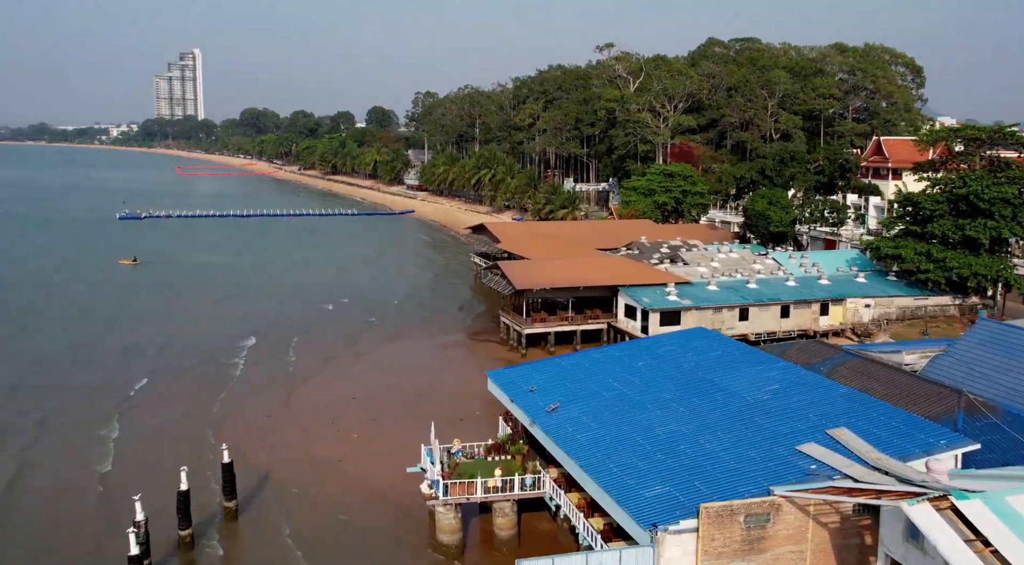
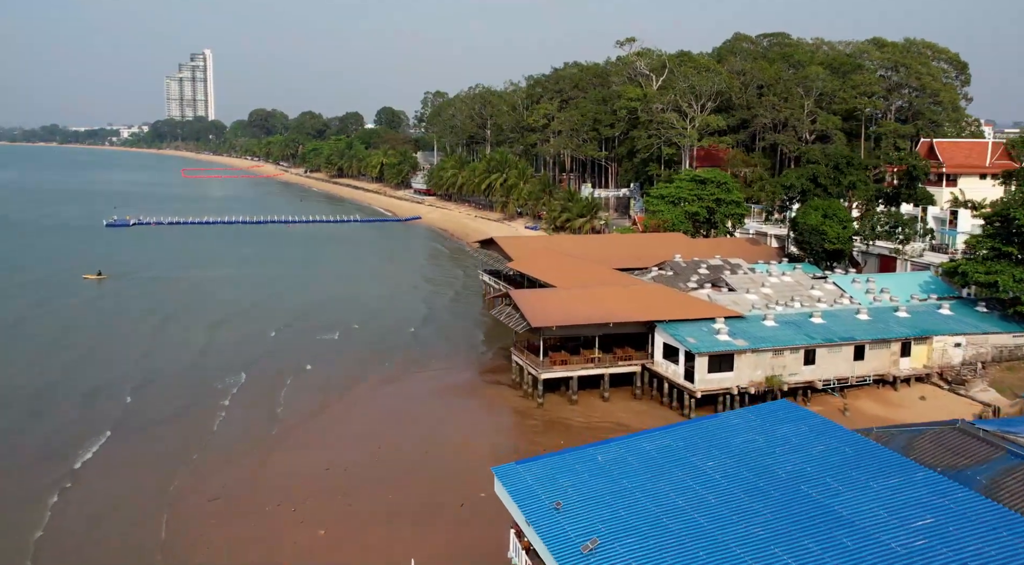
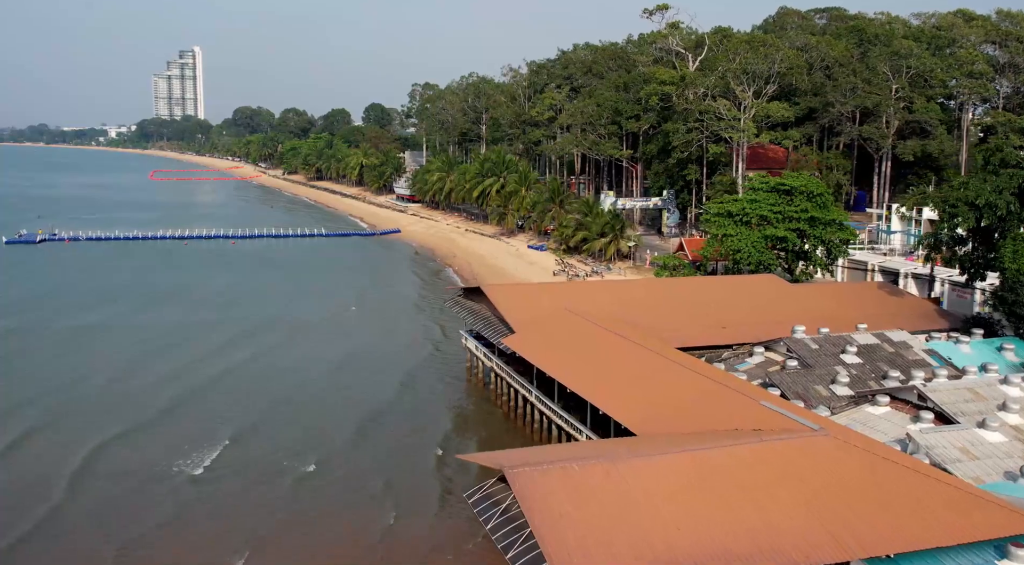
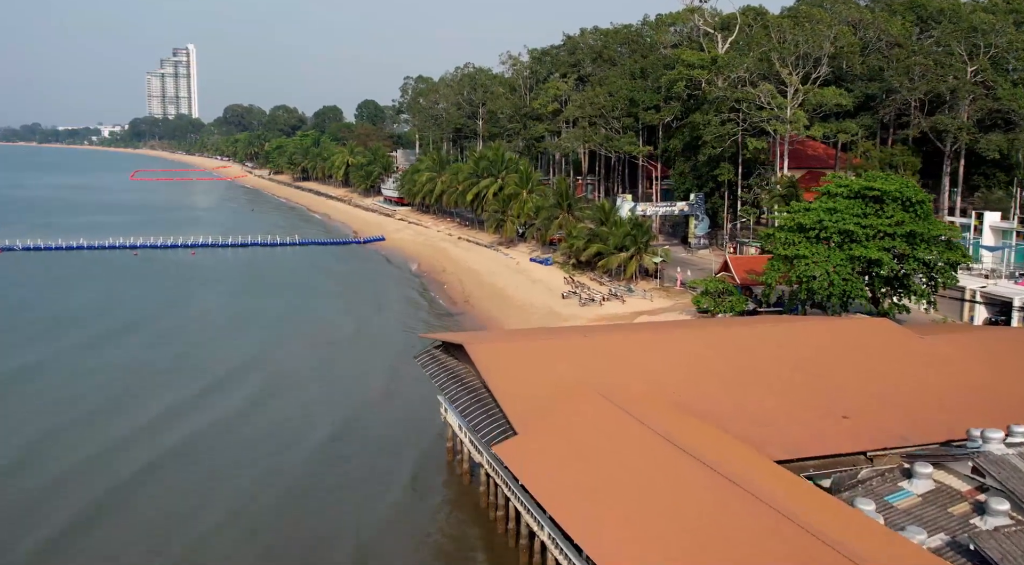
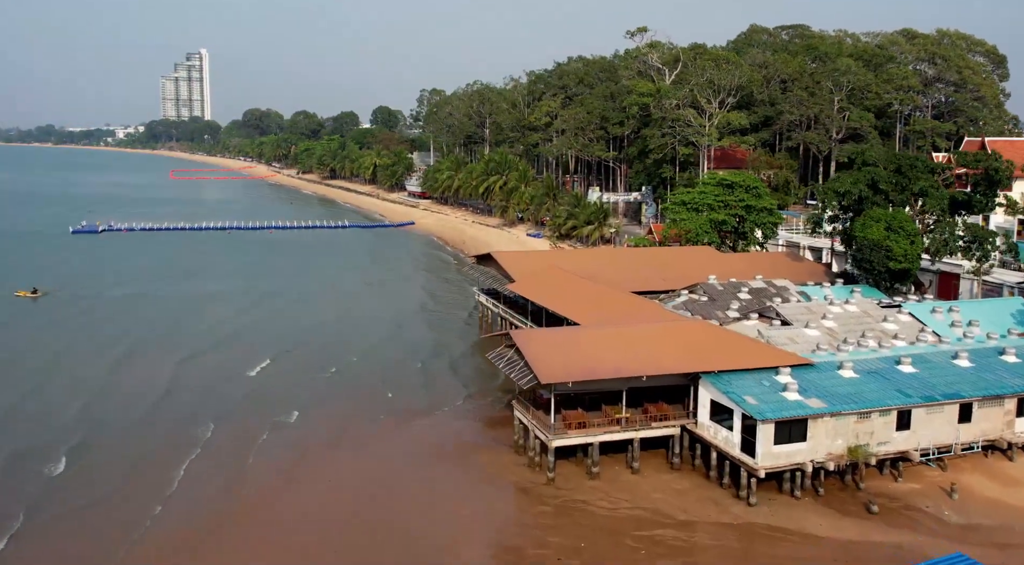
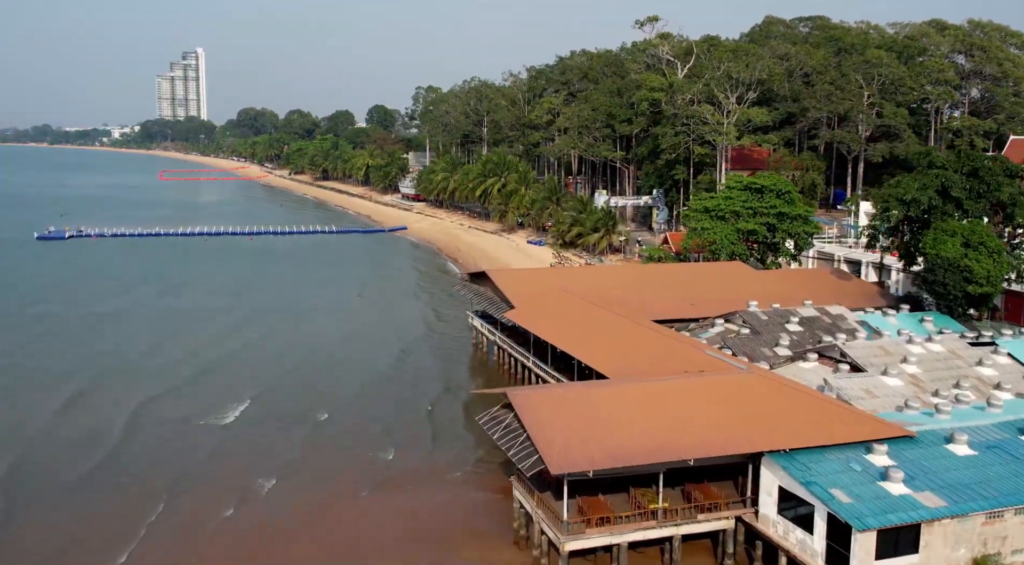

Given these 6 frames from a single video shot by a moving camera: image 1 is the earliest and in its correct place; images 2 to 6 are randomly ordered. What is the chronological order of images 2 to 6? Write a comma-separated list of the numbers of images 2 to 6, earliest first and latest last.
2, 5, 6, 3, 4
